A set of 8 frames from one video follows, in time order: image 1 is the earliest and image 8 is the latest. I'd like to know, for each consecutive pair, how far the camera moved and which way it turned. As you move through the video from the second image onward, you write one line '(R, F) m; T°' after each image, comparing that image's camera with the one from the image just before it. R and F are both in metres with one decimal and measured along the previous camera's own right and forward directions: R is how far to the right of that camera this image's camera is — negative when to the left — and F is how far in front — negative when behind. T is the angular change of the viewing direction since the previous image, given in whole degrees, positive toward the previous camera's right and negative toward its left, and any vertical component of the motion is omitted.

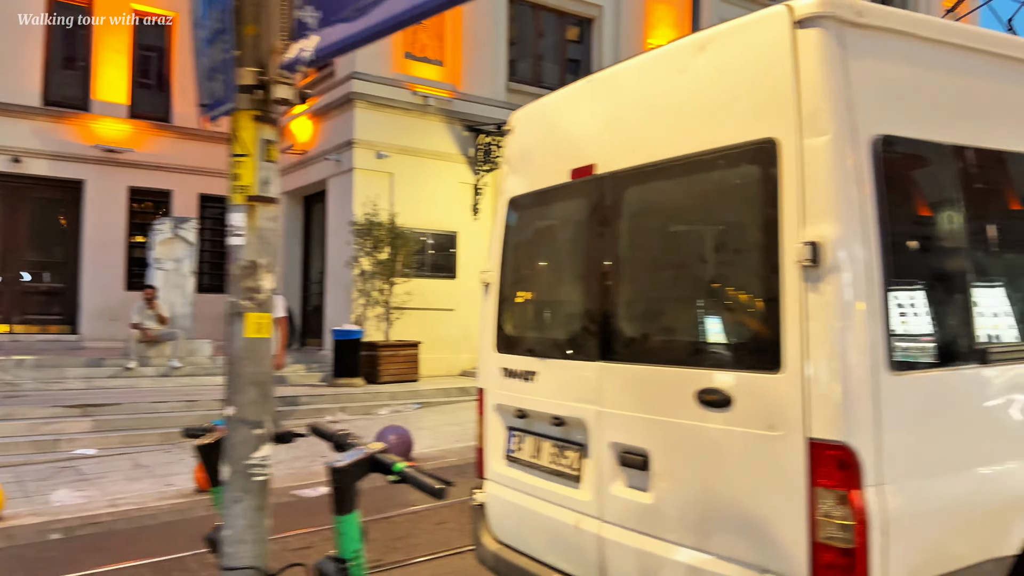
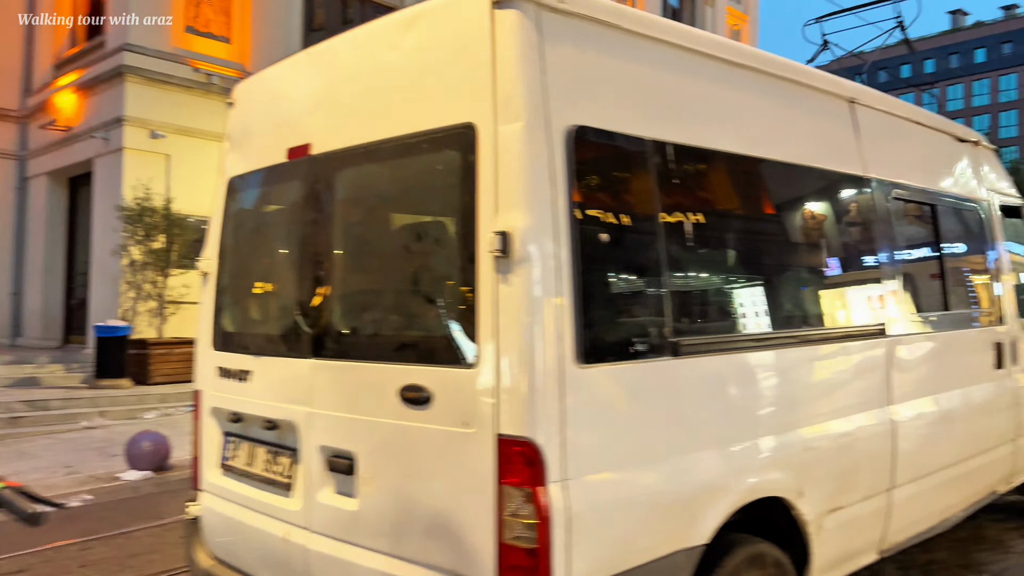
(+0.3, +0.1) m; +13°
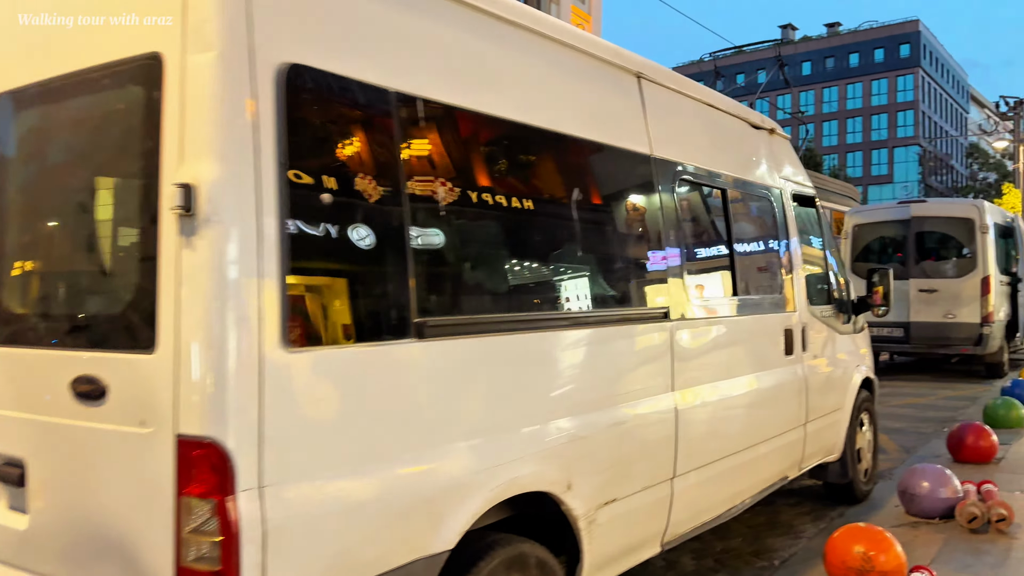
(+0.3, +0.3) m; +10°
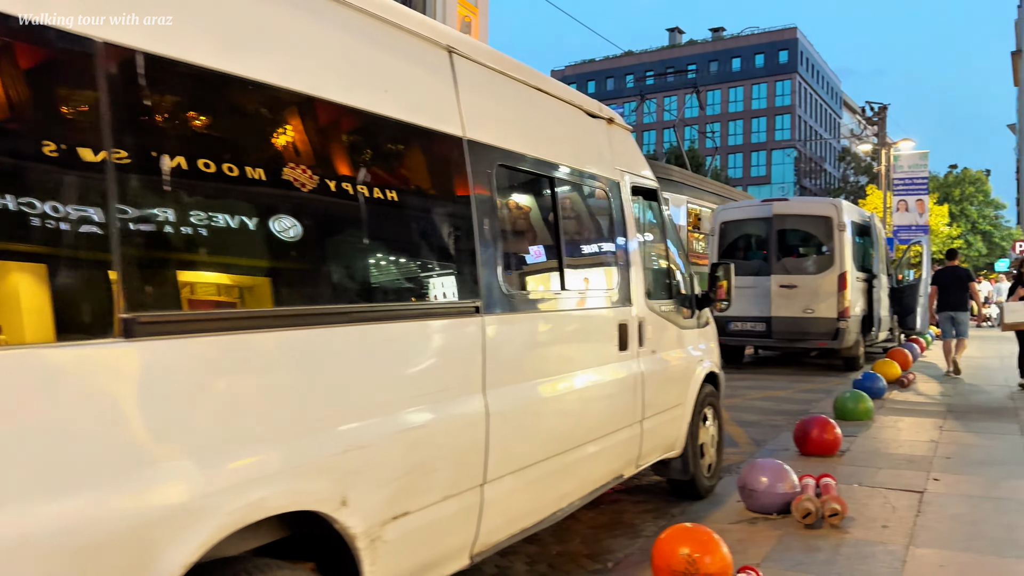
(+0.3, +0.2) m; +7°
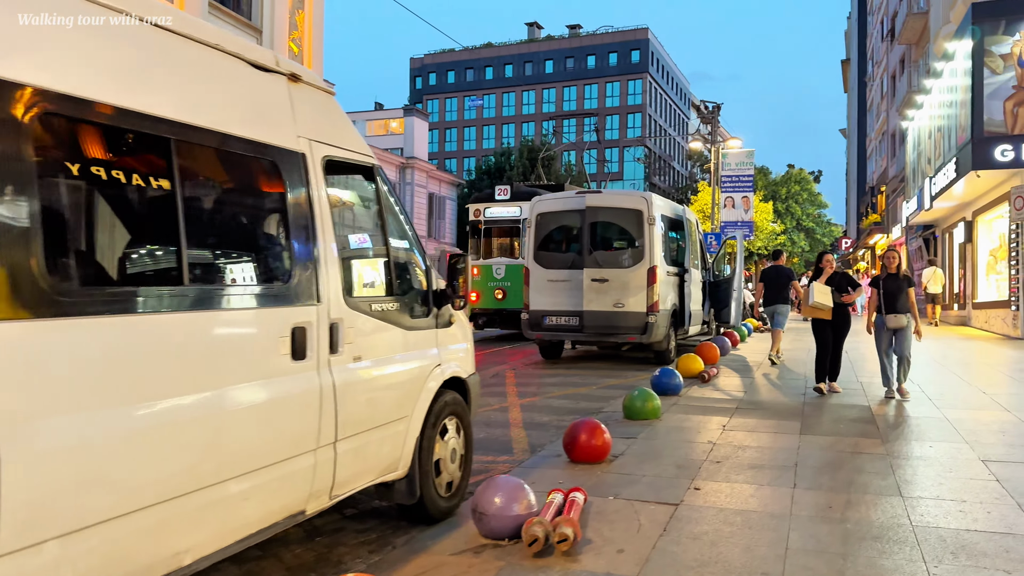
(+0.8, +0.6) m; +9°
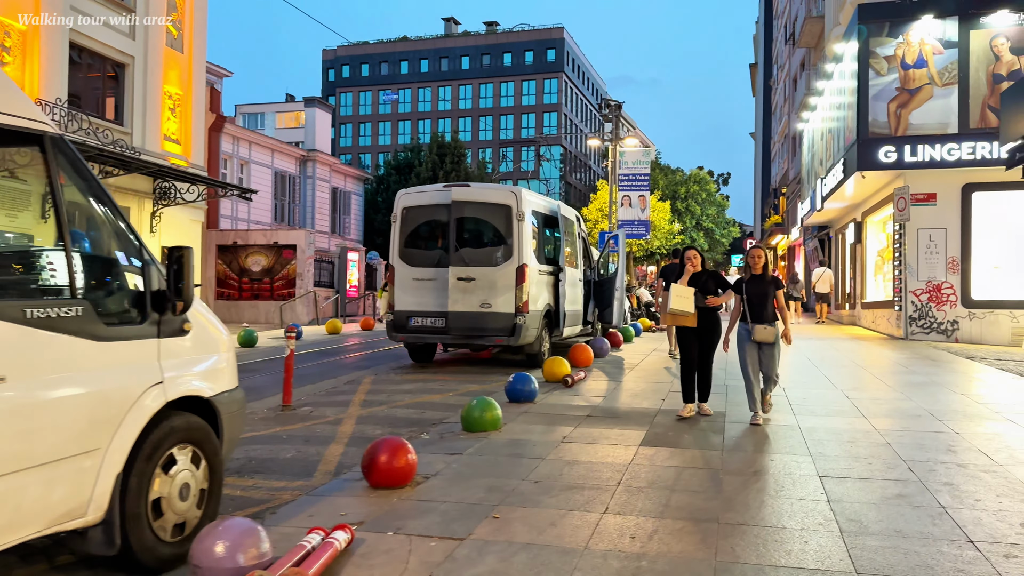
(+0.8, +0.6) m; +5°
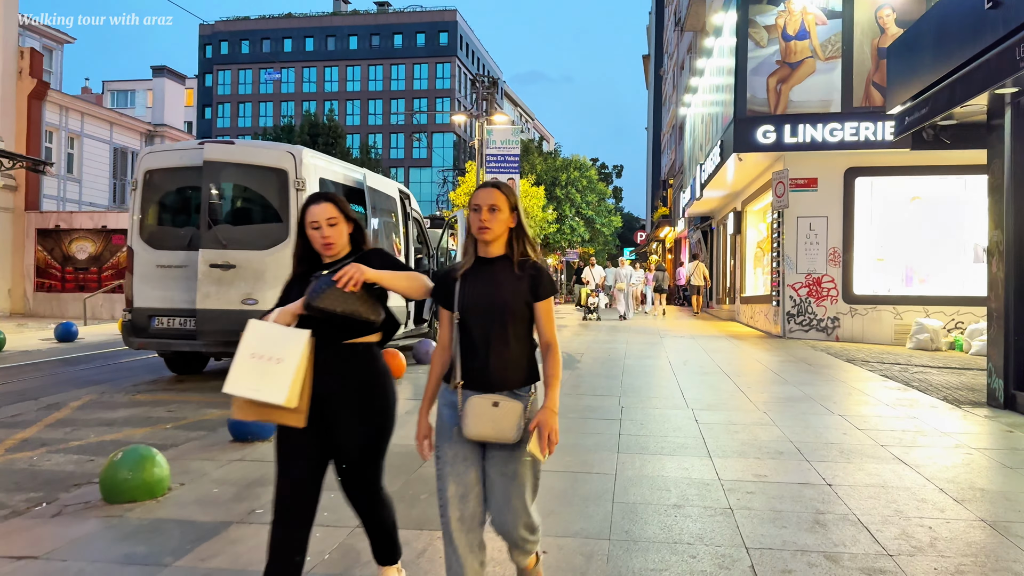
(+1.2, +2.1) m; +7°
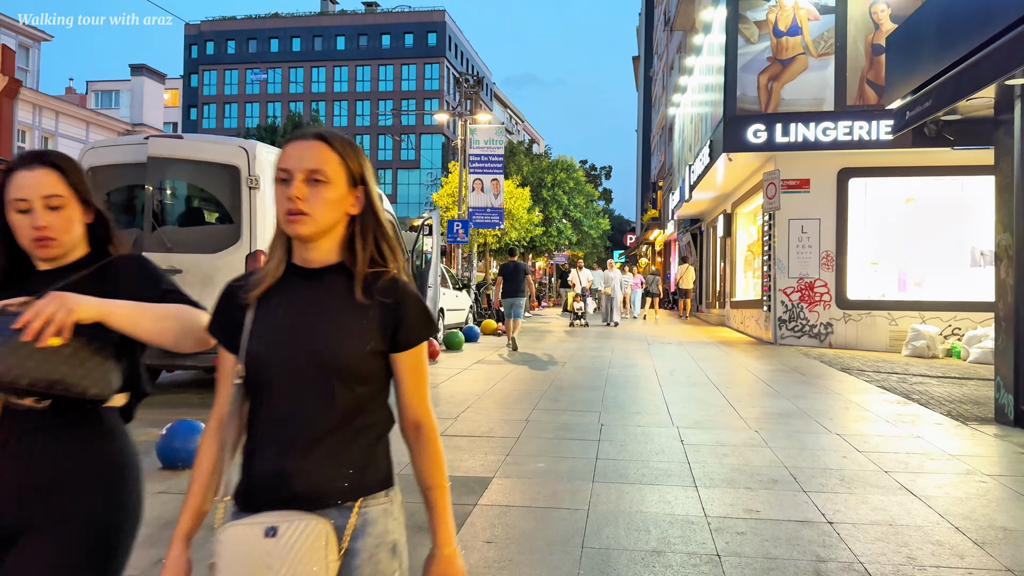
(+0.2, +0.6) m; +1°
